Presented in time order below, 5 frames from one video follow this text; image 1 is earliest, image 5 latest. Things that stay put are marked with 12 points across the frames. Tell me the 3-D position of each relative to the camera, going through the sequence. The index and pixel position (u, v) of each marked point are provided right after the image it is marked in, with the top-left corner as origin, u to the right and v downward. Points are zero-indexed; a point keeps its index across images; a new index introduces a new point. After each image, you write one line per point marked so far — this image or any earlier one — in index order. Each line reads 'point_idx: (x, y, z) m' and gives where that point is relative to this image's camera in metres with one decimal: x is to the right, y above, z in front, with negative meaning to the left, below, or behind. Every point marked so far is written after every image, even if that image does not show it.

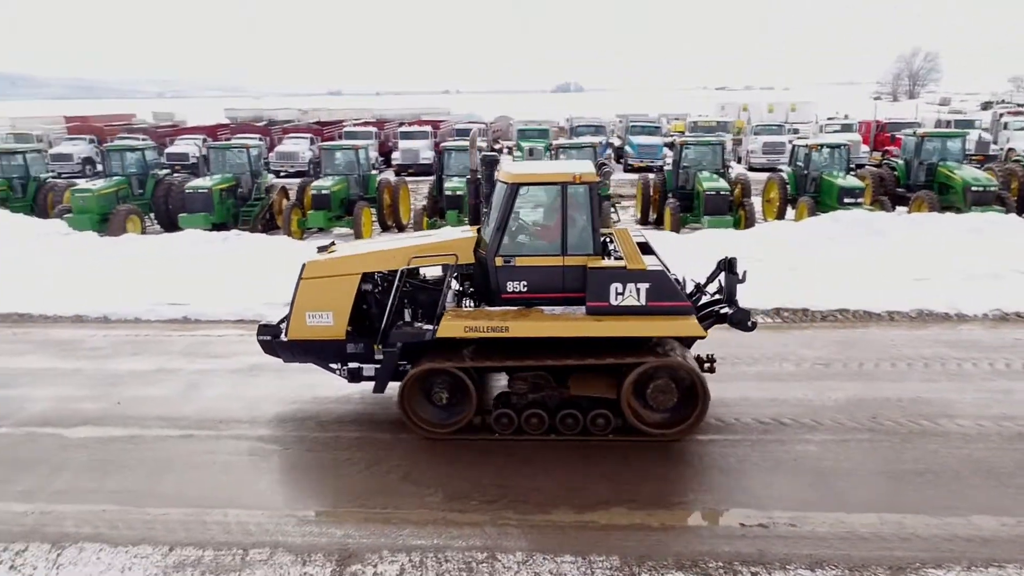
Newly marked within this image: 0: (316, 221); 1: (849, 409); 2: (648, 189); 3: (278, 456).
0: (-4.2, +1.4, +15.2) m
1: (+3.1, -1.1, +6.6) m
2: (+3.2, +2.3, +16.6) m
3: (-2.0, -1.4, +6.0) m
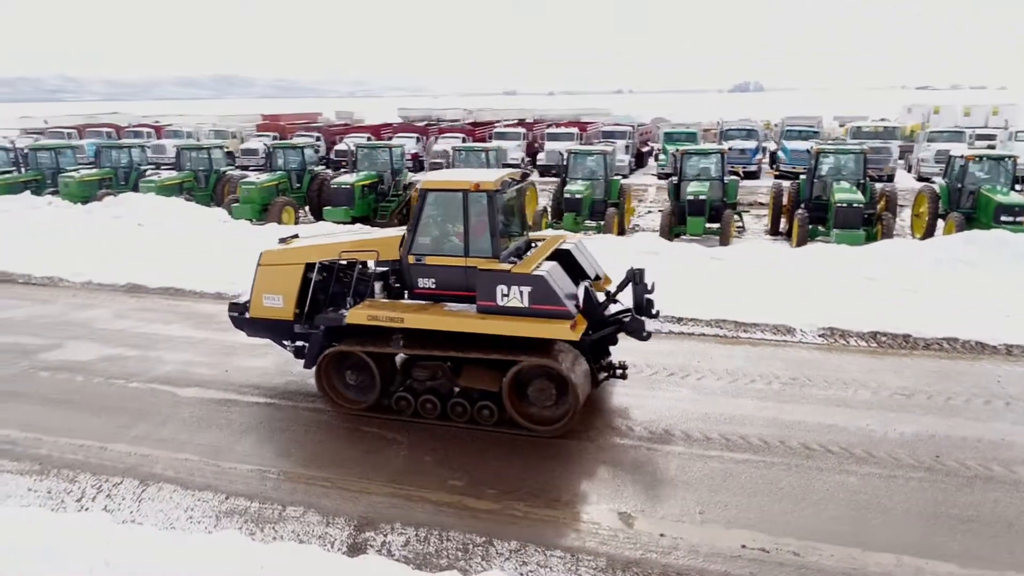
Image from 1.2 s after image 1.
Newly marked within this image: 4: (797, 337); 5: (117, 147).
0: (-1.6, +1.5, +16.2) m
1: (+3.4, -1.4, +6.2) m
2: (+5.9, +2.0, +15.8) m
3: (-1.7, -1.3, +6.7) m
4: (+3.5, -0.6, +8.7) m
5: (-10.9, +3.9, +19.8) m
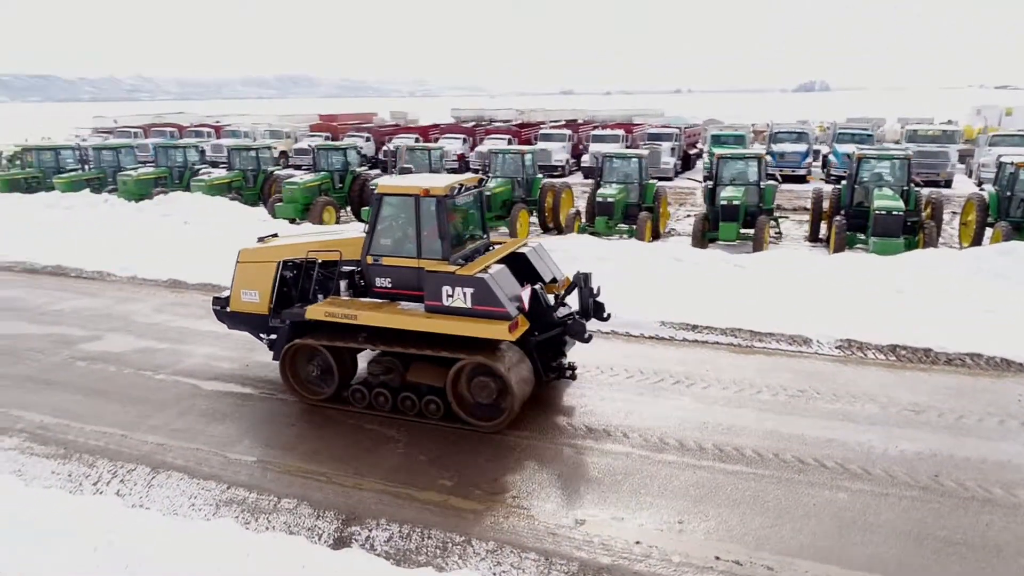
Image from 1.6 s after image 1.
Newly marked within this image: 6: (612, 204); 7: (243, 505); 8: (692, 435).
0: (-0.8, +1.5, +16.4) m
1: (+3.4, -1.5, +6.0) m
2: (+6.6, +1.8, +15.5) m
3: (-1.7, -1.3, +7.0) m
4: (+3.6, -0.7, +8.6) m
5: (-9.8, +4.1, +20.7) m
6: (+2.2, +1.8, +15.5) m
7: (-2.2, -1.7, +5.8) m
8: (+1.7, -1.4, +6.6) m
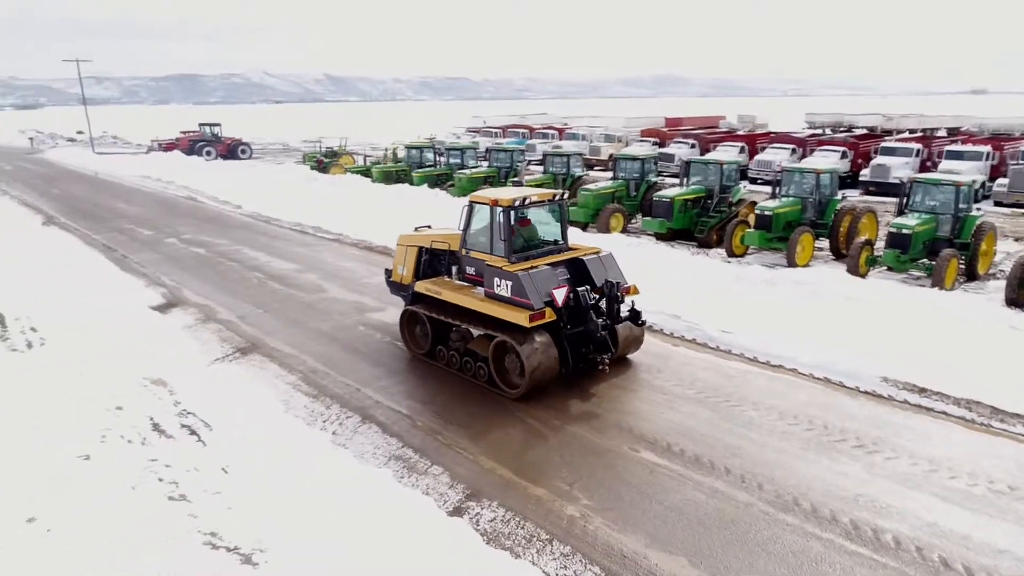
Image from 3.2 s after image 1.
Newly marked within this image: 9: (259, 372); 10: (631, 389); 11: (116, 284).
0: (+5.3, +1.0, +15.8) m
1: (+4.0, -2.2, +4.9) m
2: (+11.5, +0.4, +11.7) m
3: (-0.1, -1.4, +8.0) m
4: (+5.4, -1.5, +7.0) m
5: (-0.3, +4.6, +23.7) m
6: (+7.6, +1.0, +13.8) m
7: (-1.1, -1.7, +7.1) m
8: (+2.8, -1.8, +6.1) m
9: (-3.4, -1.1, +9.5) m
10: (+1.4, -1.2, +8.6) m
11: (-7.6, 0.0, +13.6) m
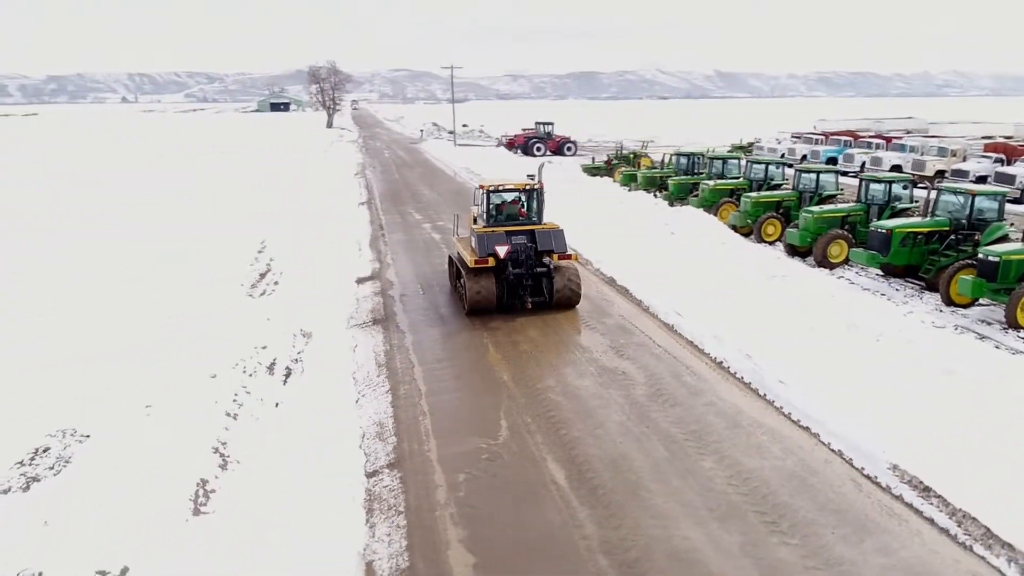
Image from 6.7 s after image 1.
0: (+8.5, 0.0, +13.2) m
1: (+1.7, -2.7, +4.3) m
2: (+11.8, -1.3, +6.6) m
3: (-0.3, -1.5, +8.9) m
4: (+4.0, -2.3, +5.4) m
5: (+7.8, +4.0, +22.6) m
6: (+9.5, -0.3, +10.2) m
7: (-1.6, -1.7, +8.6) m
8: (+1.3, -2.3, +6.0) m
9: (-2.4, -0.8, +11.8) m
10: (+1.3, -1.5, +8.8) m
11: (-4.0, +0.7, +17.4) m
